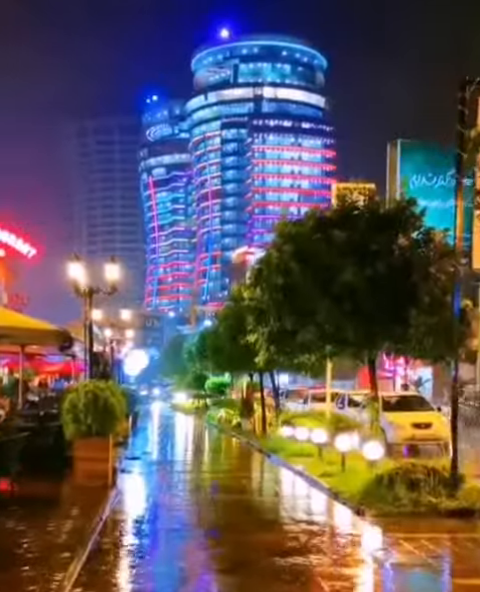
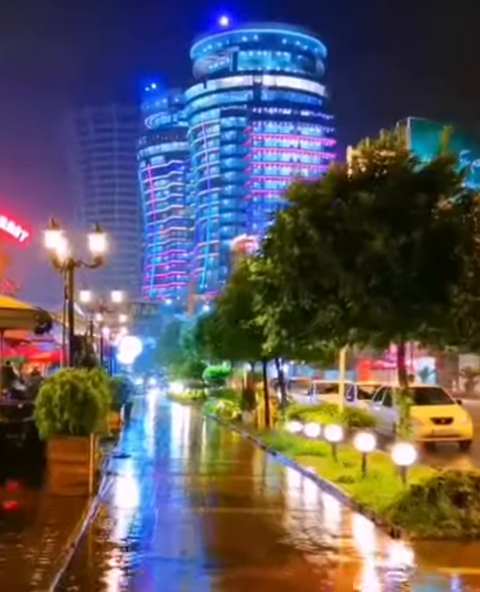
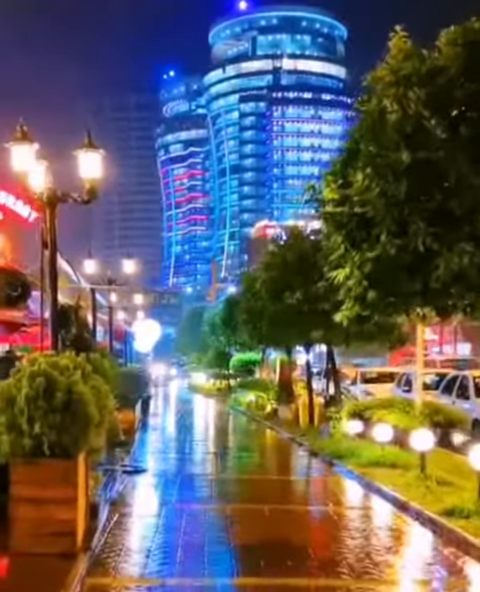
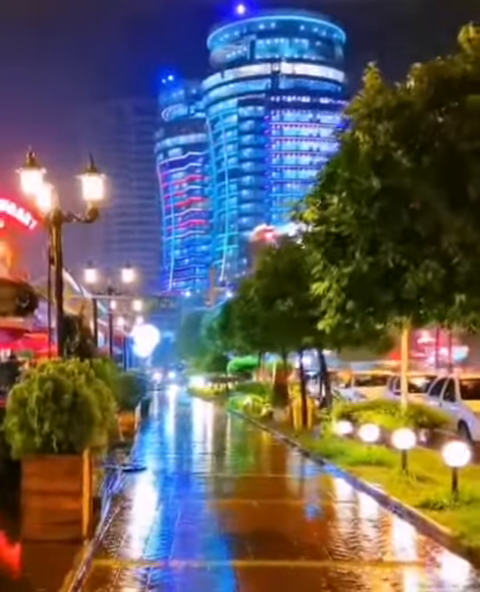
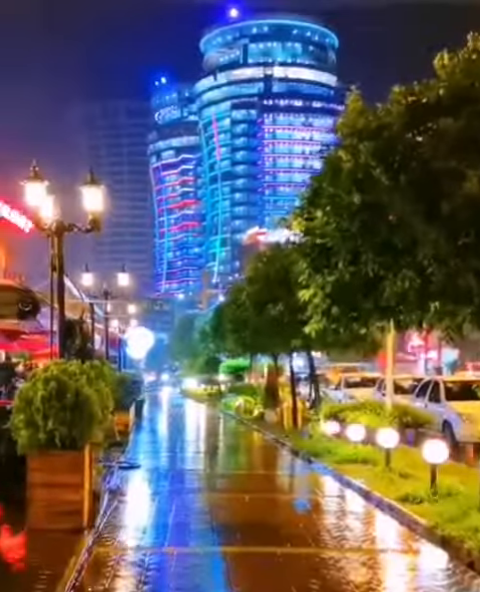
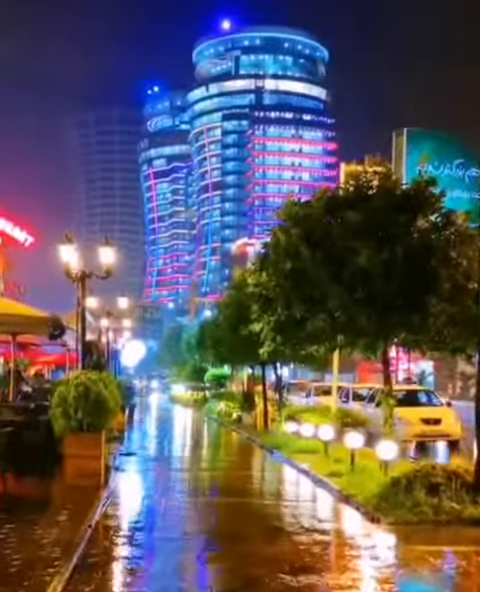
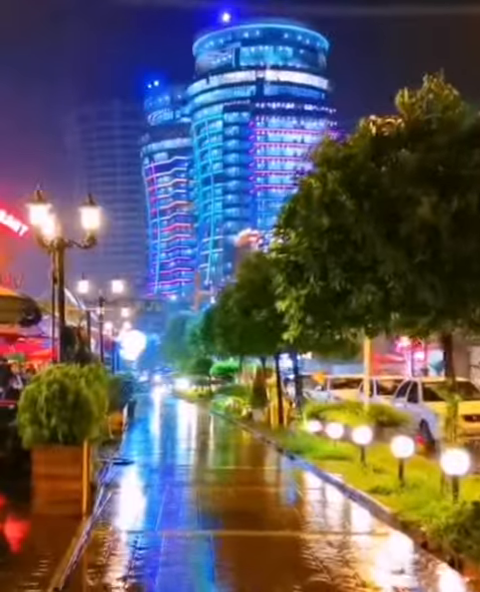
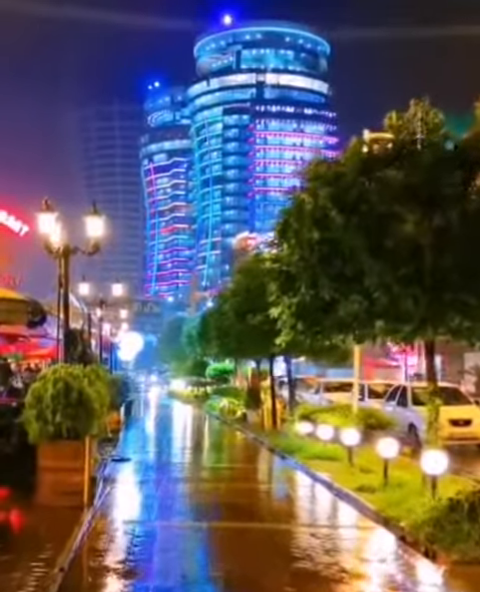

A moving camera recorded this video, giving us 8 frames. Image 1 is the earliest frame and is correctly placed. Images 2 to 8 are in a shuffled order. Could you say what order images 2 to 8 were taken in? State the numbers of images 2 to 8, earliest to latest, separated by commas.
6, 2, 8, 7, 5, 4, 3
